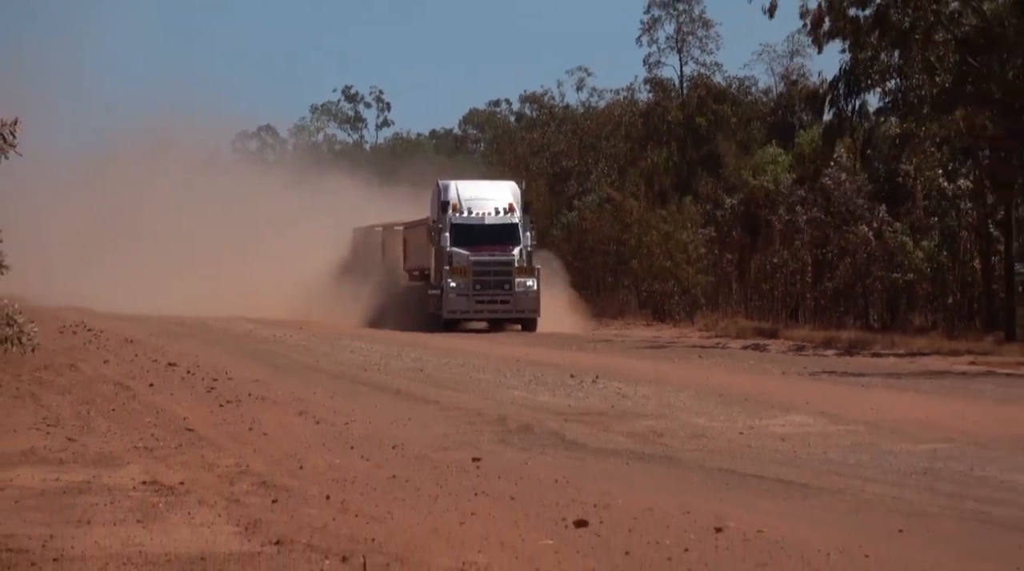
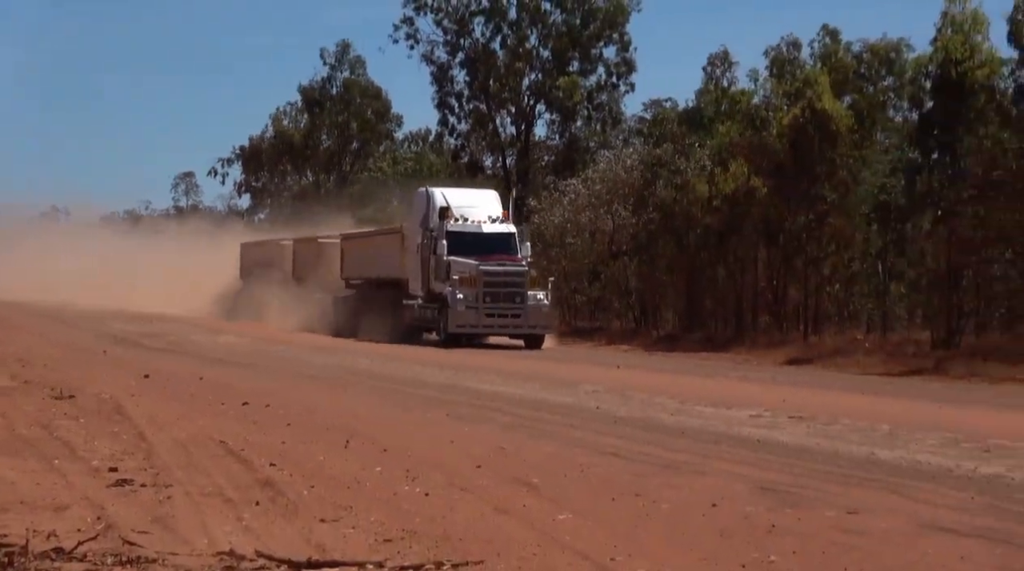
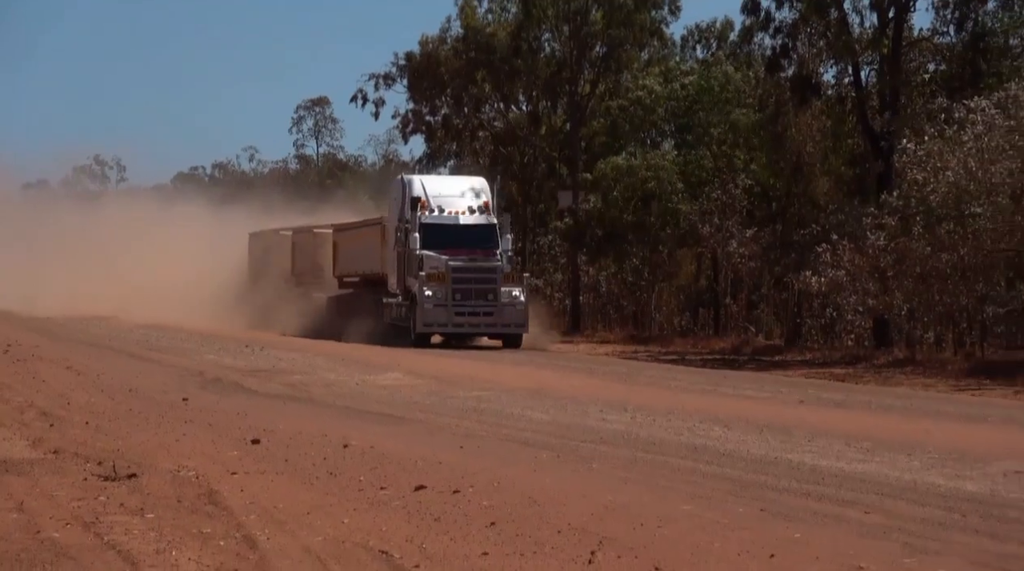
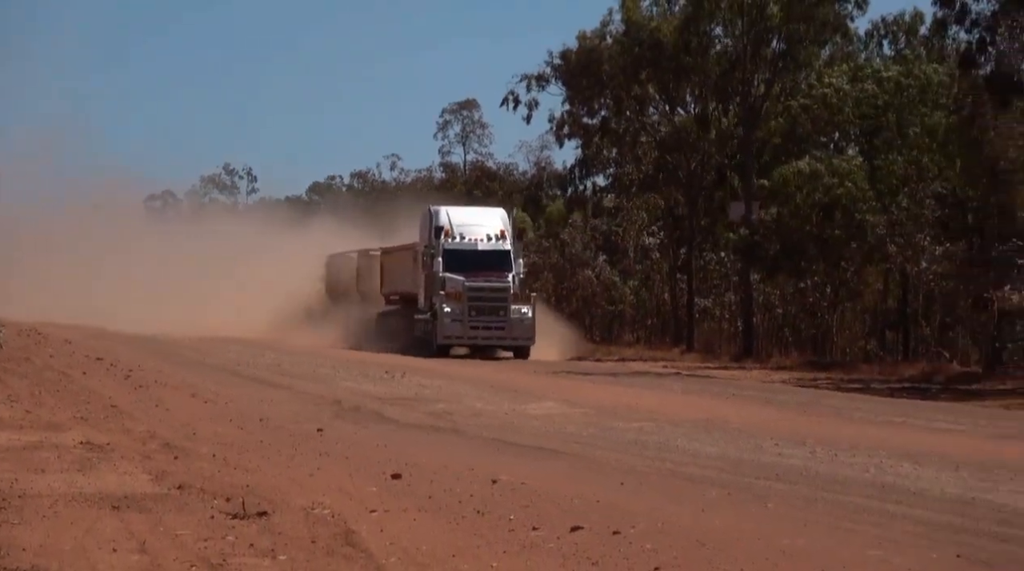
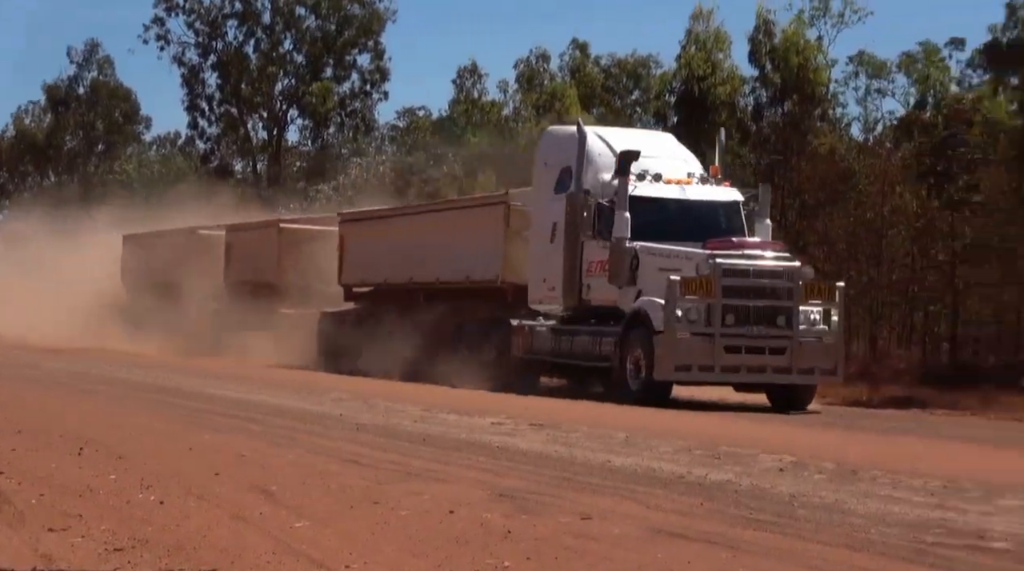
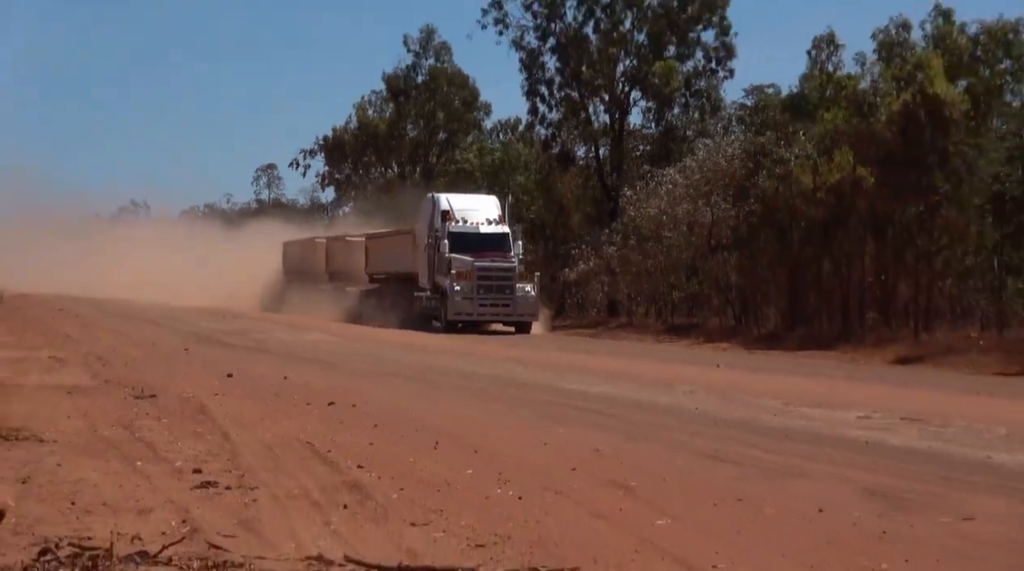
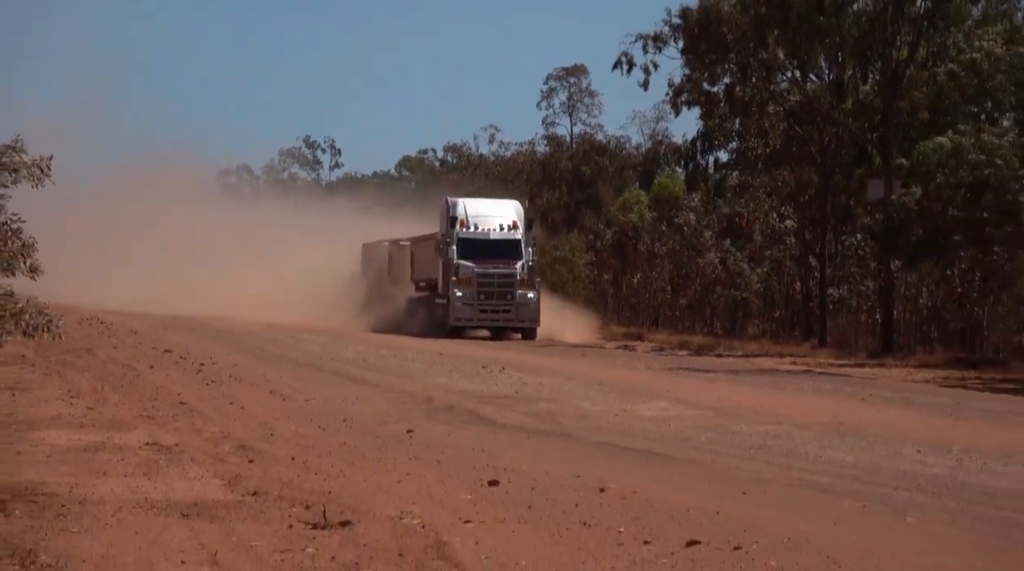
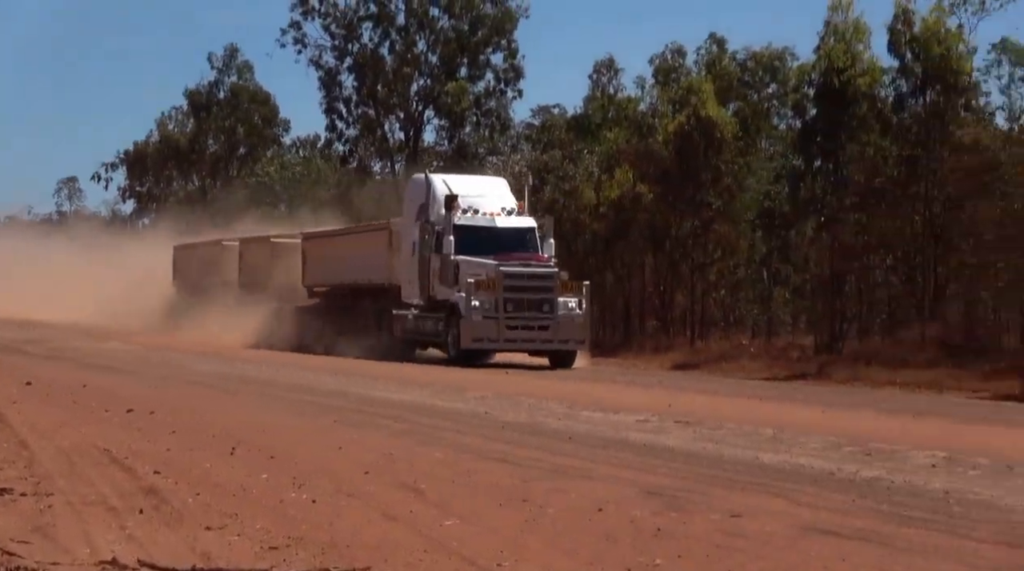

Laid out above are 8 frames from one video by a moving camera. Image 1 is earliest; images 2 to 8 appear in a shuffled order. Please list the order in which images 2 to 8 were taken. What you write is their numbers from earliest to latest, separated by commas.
7, 4, 3, 6, 2, 8, 5
